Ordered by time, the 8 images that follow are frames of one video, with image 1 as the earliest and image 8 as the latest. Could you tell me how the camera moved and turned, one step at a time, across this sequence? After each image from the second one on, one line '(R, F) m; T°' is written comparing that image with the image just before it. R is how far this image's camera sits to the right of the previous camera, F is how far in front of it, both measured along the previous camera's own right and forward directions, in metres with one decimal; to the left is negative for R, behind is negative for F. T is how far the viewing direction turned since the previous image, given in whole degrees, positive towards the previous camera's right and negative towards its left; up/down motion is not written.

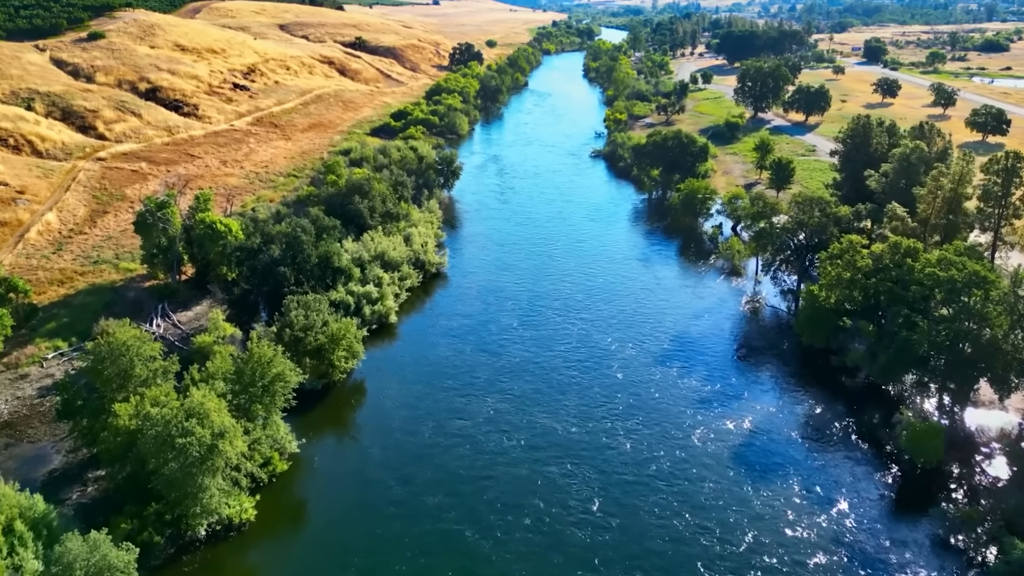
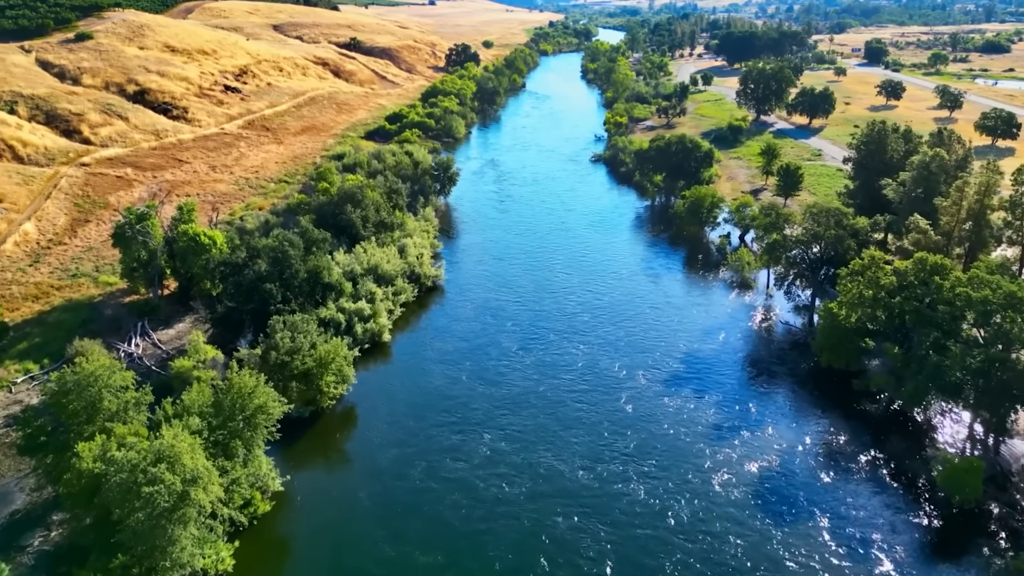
(-0.3, +2.8) m; 0°
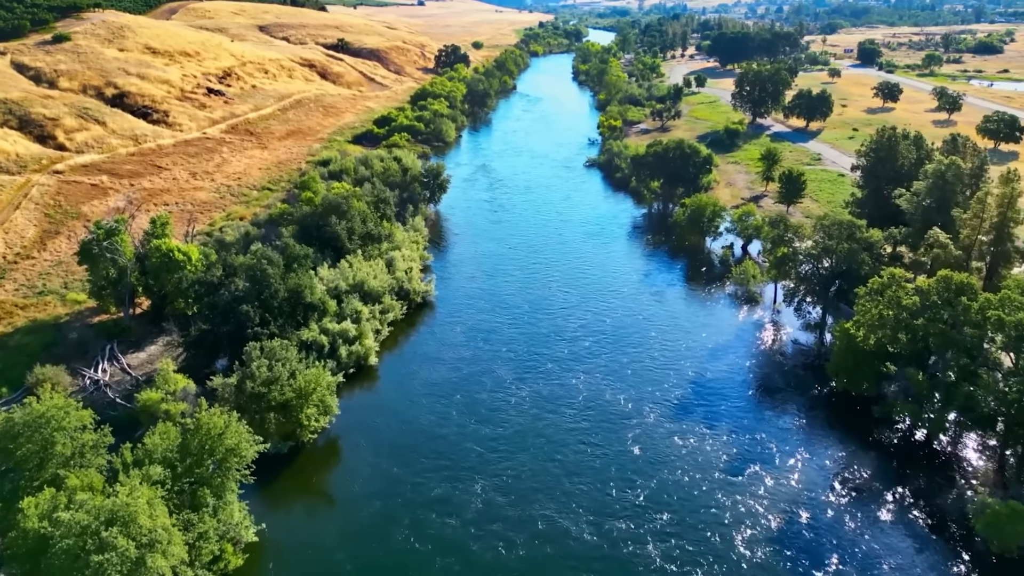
(-0.3, +3.0) m; +1°
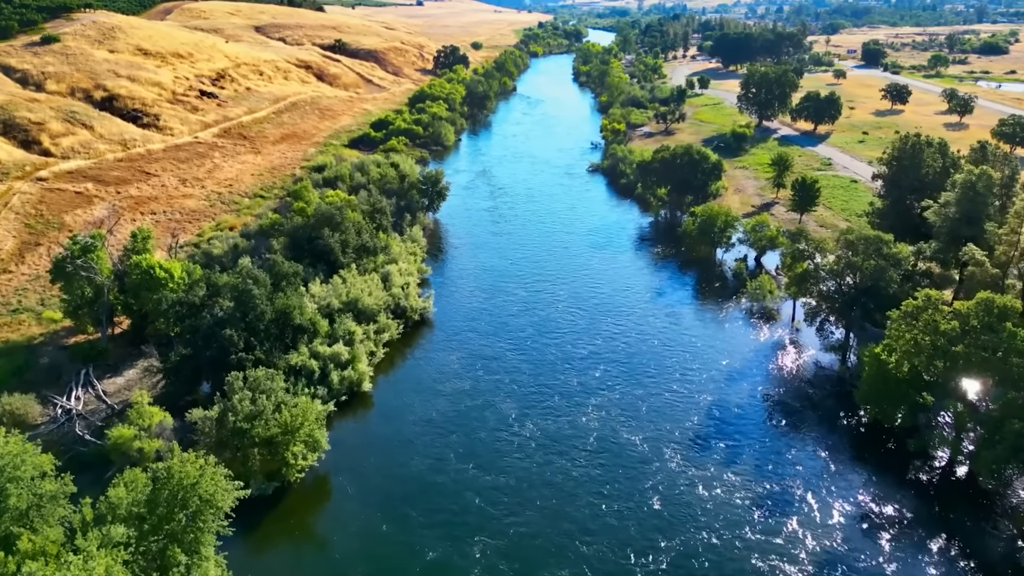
(-0.3, +3.1) m; 0°
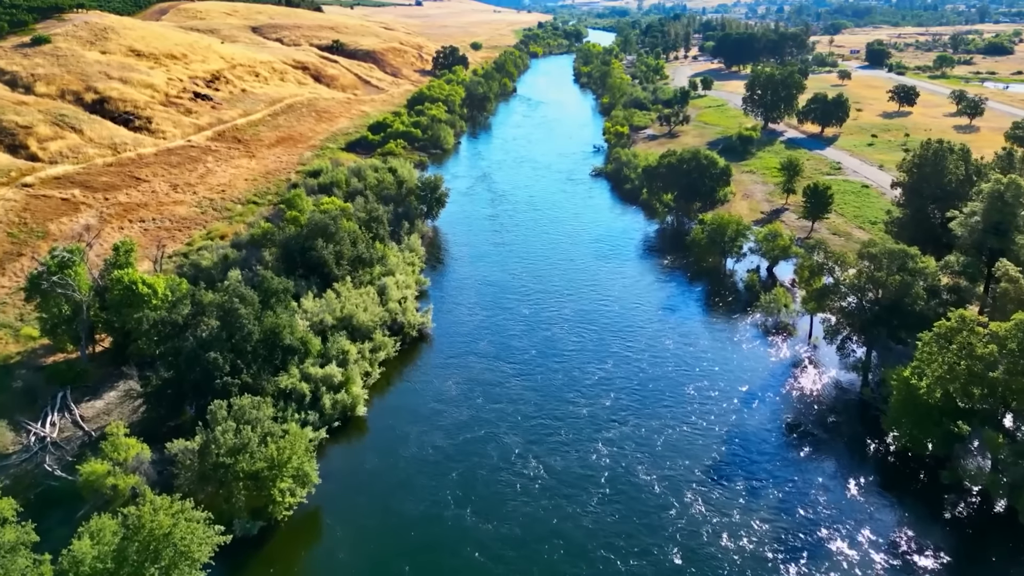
(-0.3, +2.5) m; 0°
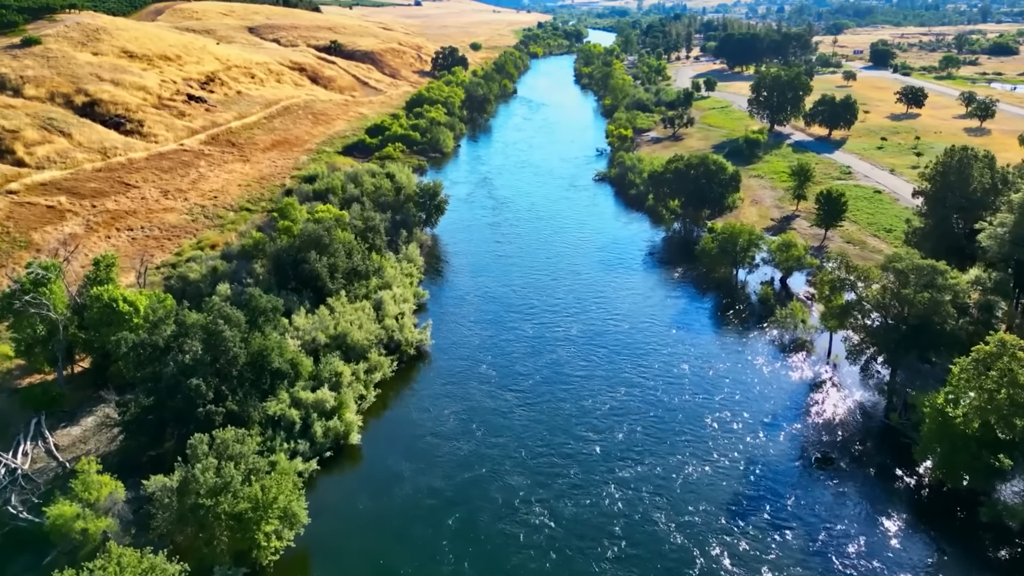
(-0.3, +2.5) m; 0°
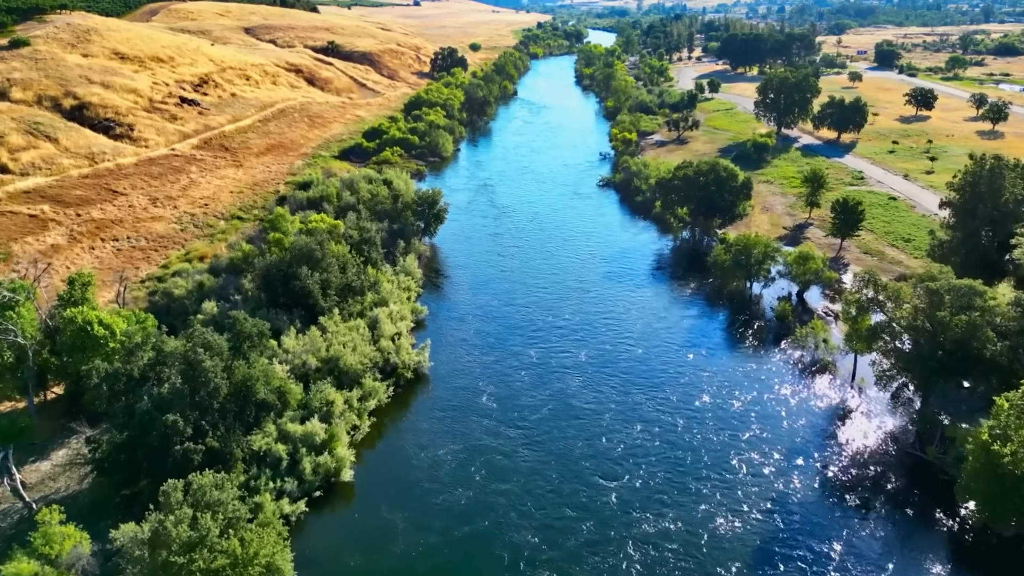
(-0.3, +2.9) m; 0°
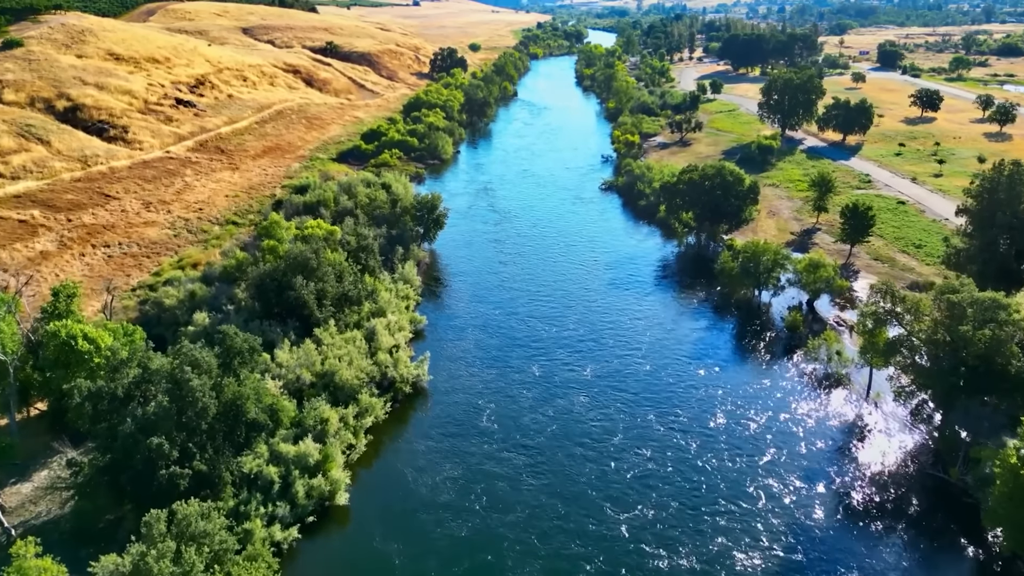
(-0.2, +1.6) m; 0°
